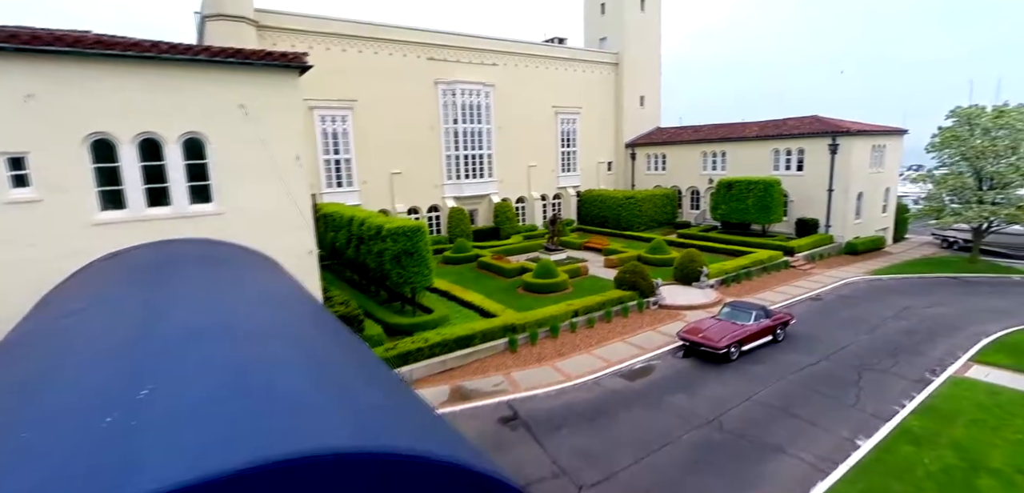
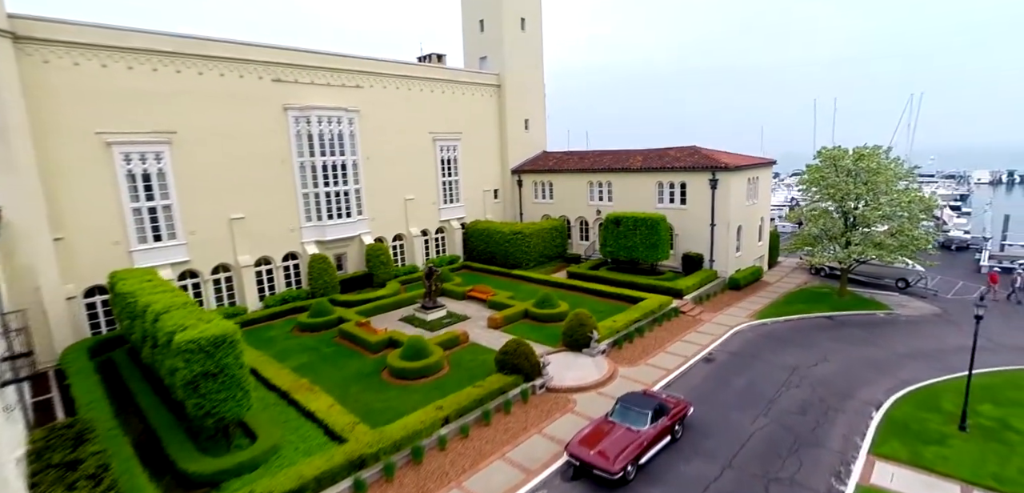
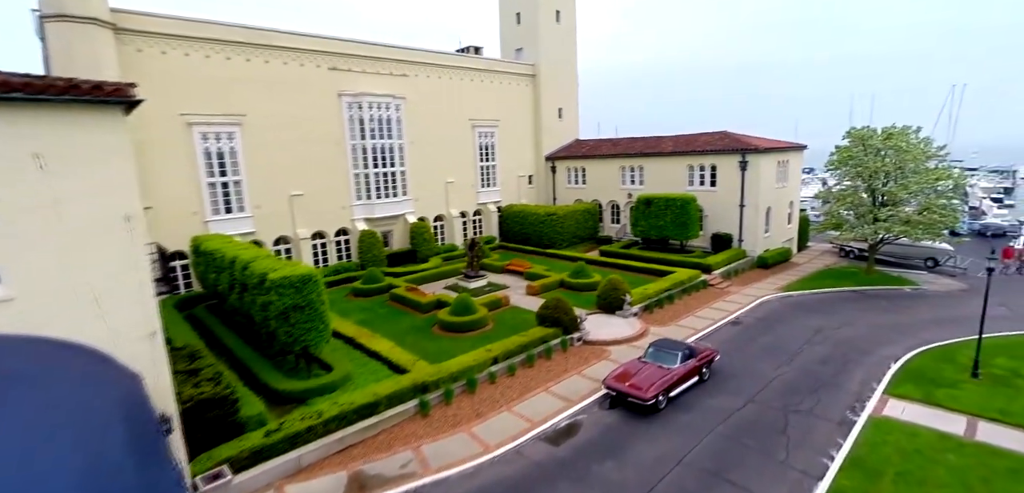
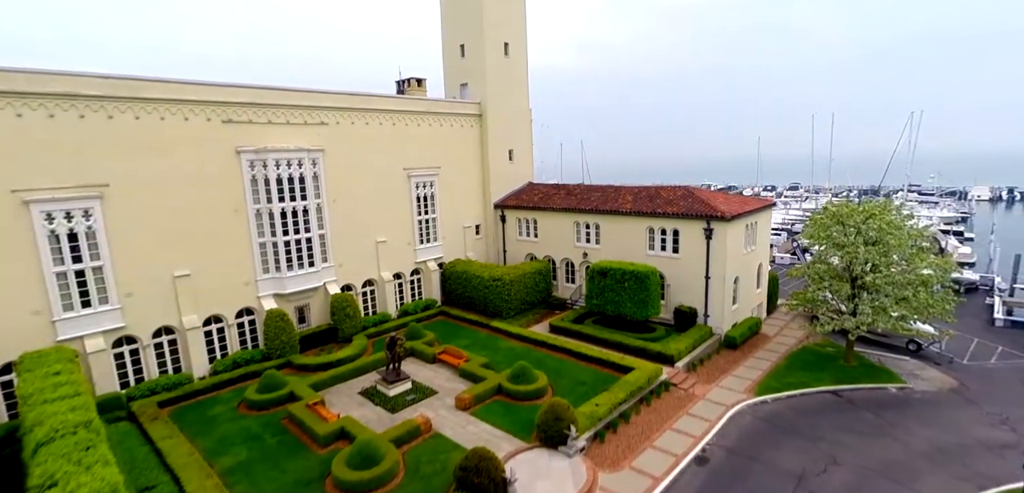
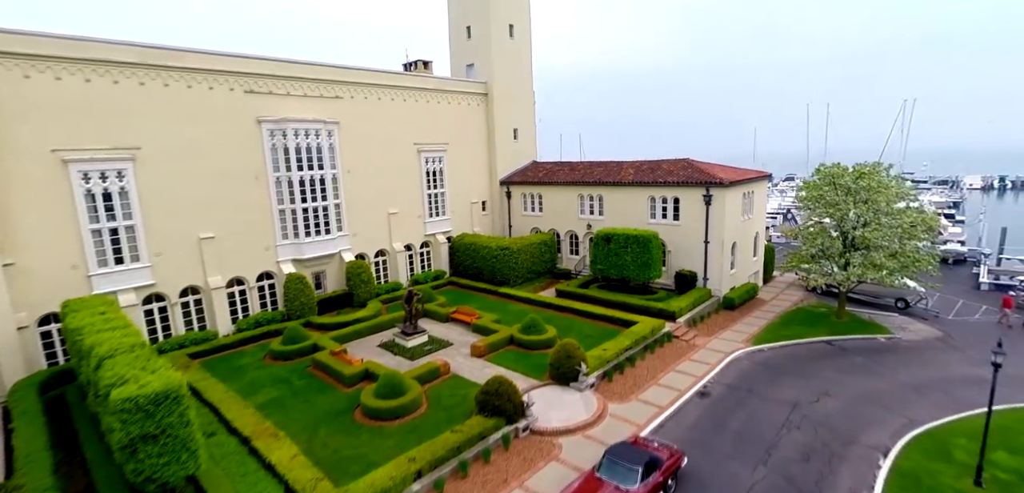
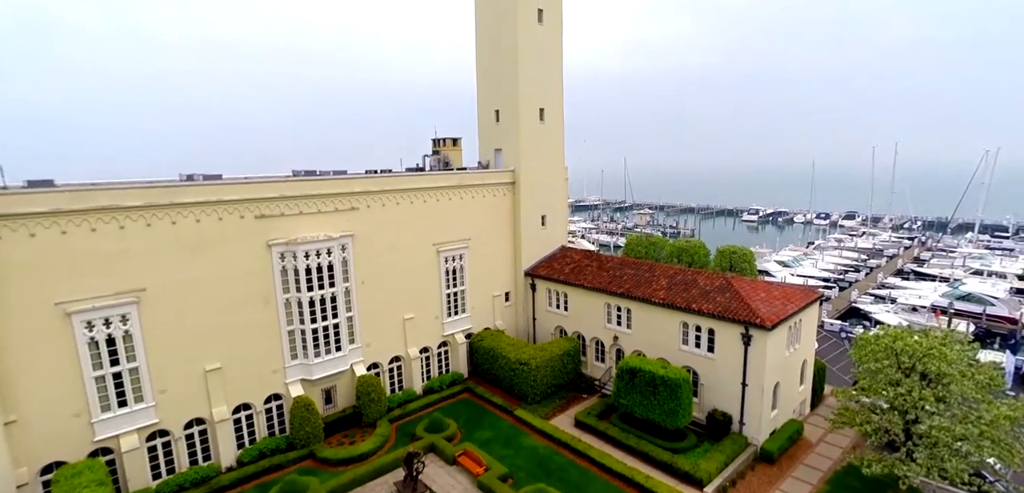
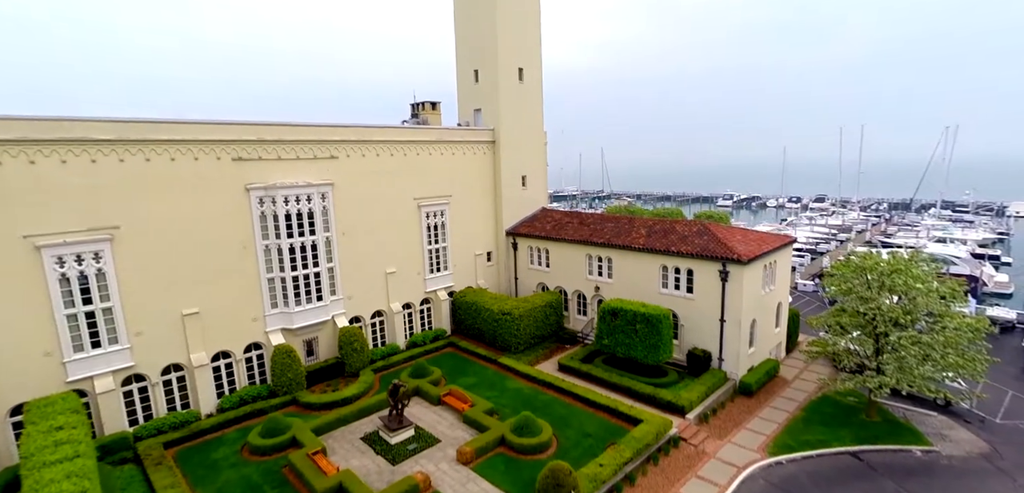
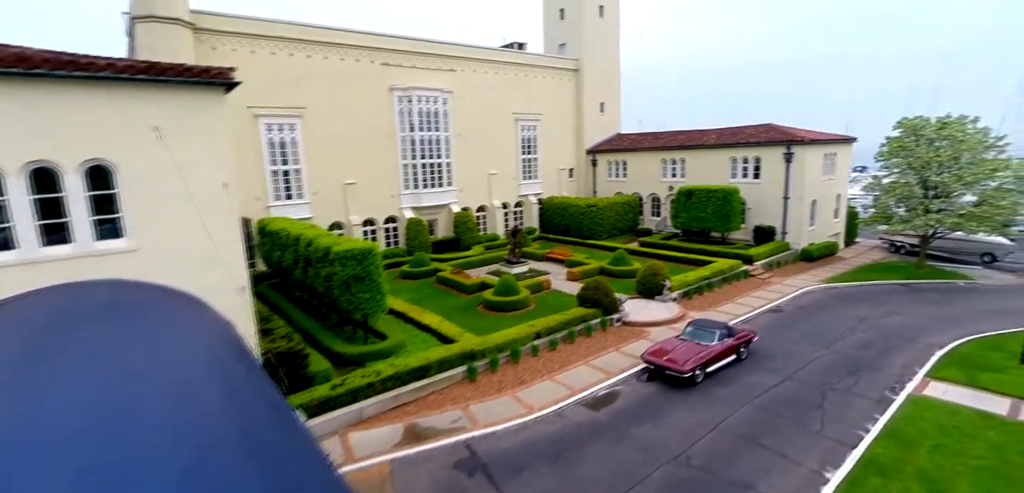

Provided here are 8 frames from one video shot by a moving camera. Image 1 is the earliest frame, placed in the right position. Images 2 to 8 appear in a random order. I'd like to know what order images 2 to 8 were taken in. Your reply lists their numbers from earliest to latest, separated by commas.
8, 3, 2, 5, 4, 7, 6
